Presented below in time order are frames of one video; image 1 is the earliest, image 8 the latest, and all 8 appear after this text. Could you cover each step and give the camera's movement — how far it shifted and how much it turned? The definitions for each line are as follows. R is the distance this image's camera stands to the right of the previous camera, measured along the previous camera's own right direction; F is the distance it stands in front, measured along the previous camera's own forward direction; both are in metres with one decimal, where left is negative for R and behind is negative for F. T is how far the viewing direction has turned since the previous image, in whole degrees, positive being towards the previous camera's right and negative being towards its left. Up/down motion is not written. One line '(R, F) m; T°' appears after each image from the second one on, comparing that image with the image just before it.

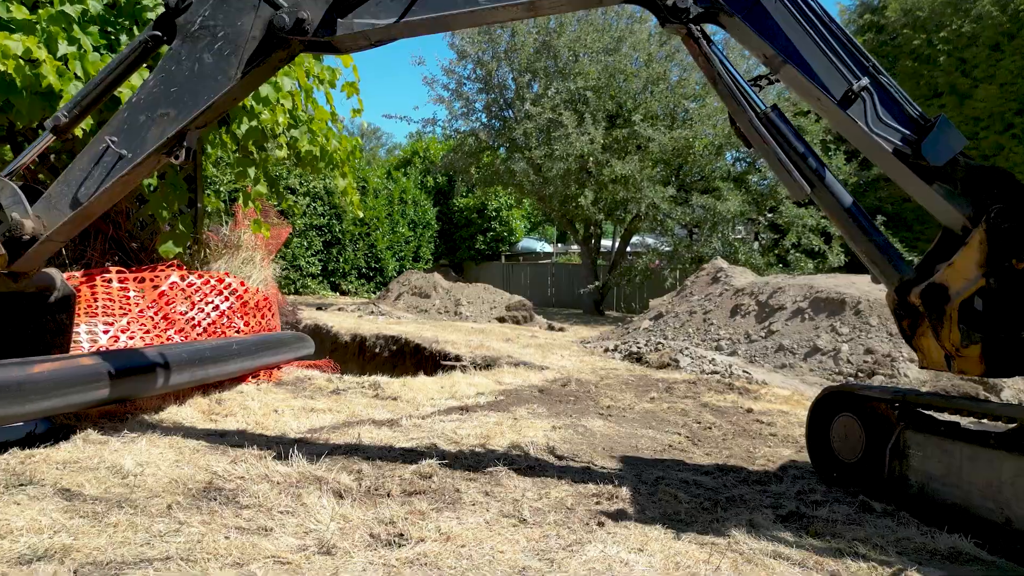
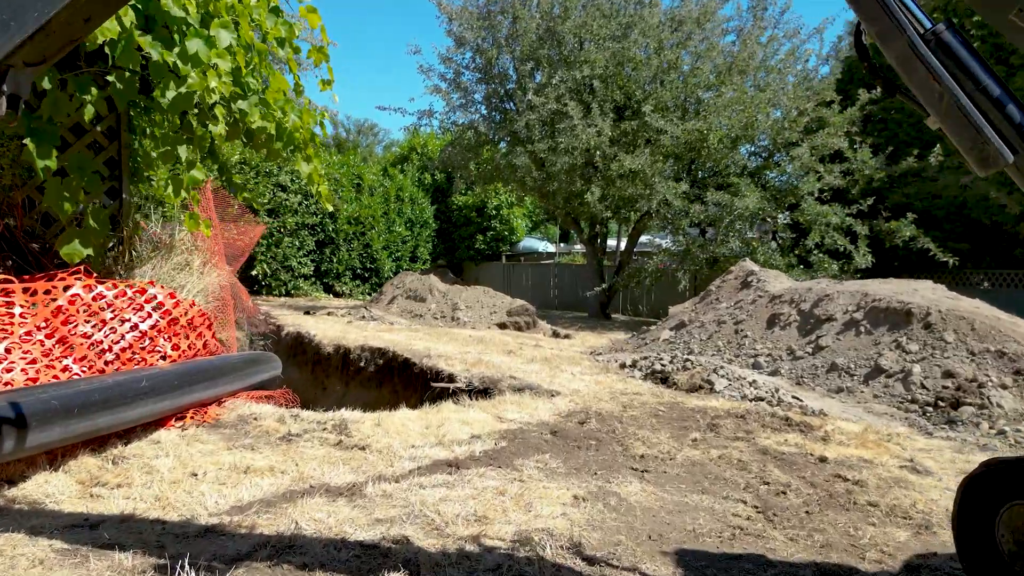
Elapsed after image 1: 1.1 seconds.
(0.0, +1.1) m; 0°
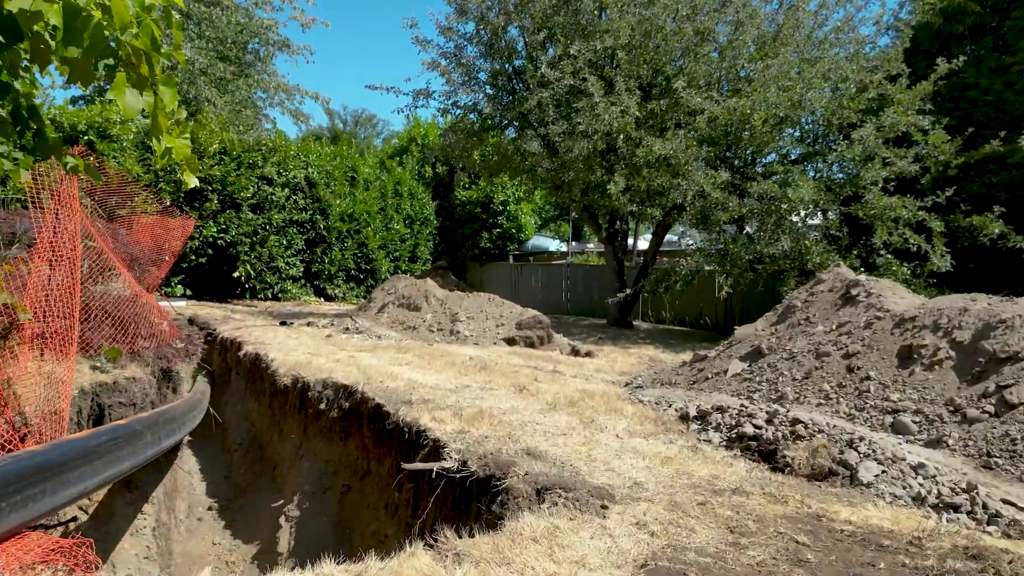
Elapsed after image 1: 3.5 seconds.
(-0.1, +2.2) m; 0°
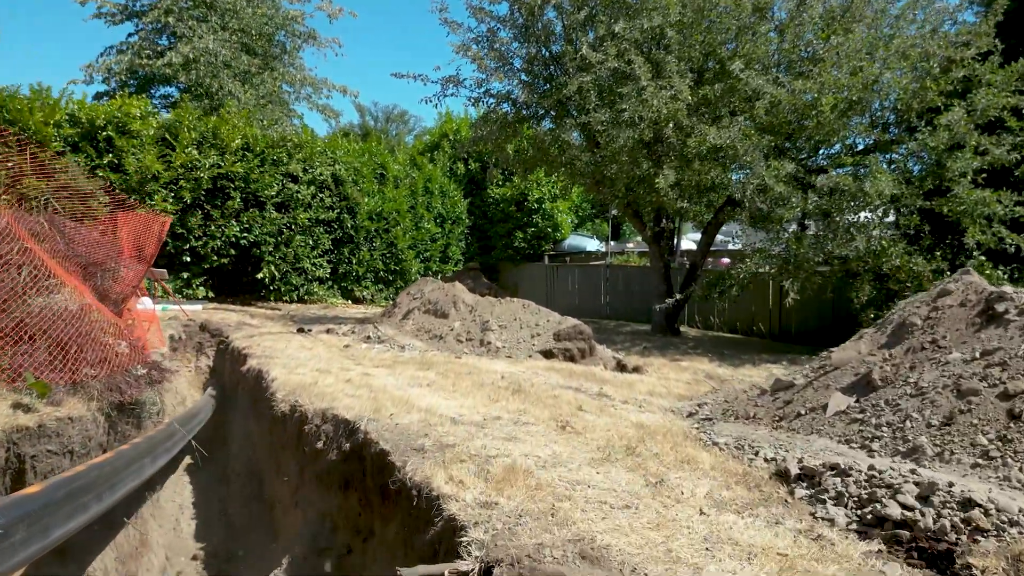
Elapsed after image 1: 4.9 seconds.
(0.0, +1.2) m; -2°
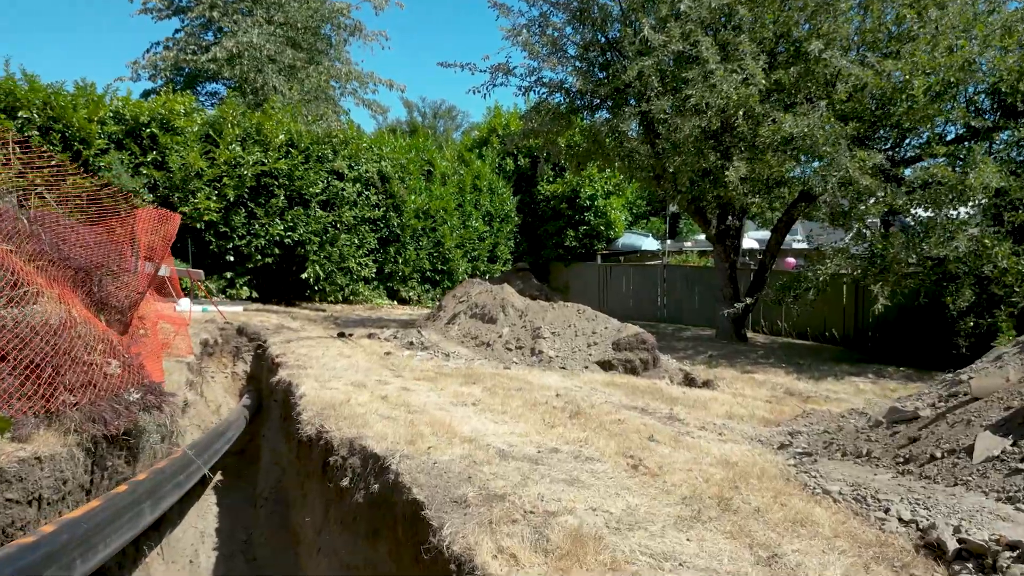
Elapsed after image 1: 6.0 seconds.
(-0.1, +0.9) m; -3°
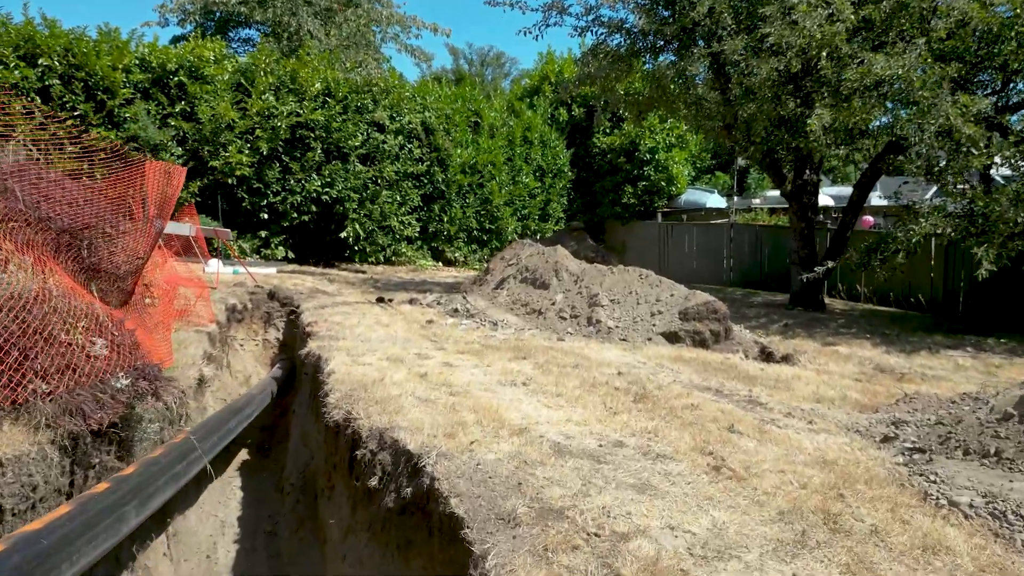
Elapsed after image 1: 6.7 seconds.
(0.0, +0.8) m; -3°
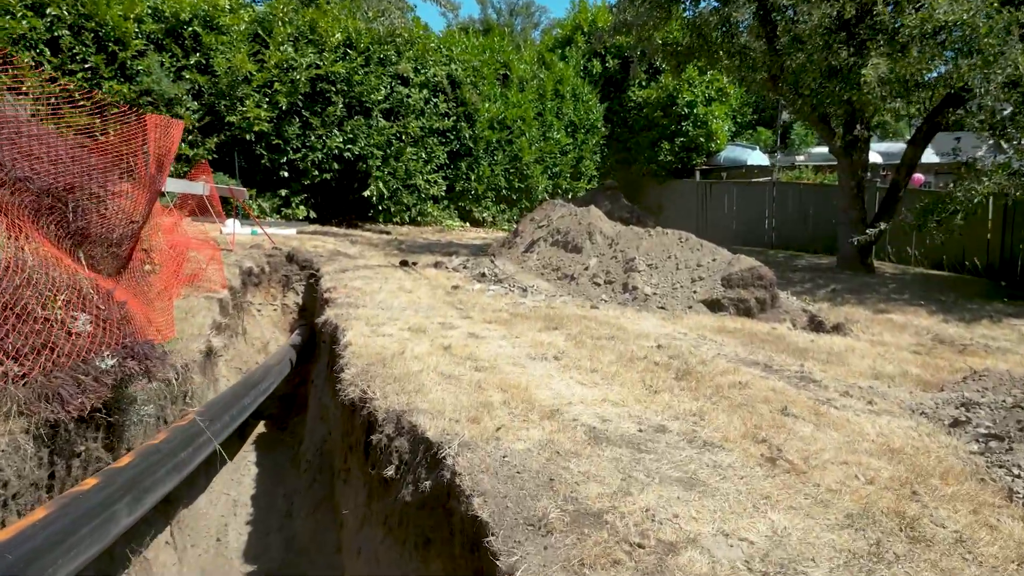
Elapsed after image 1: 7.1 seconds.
(0.0, +0.4) m; -2°
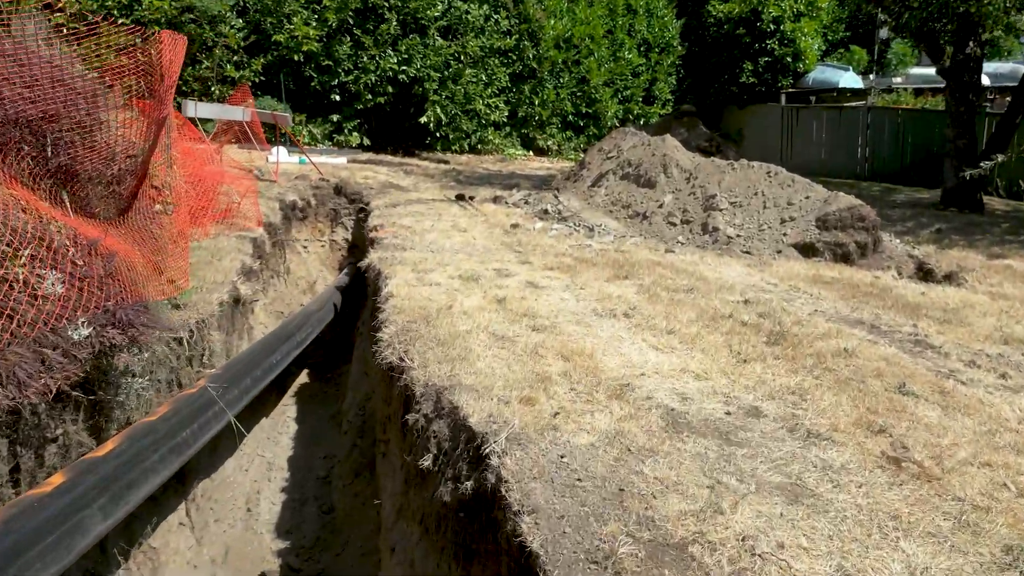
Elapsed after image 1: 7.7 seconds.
(0.0, +0.6) m; -4°
